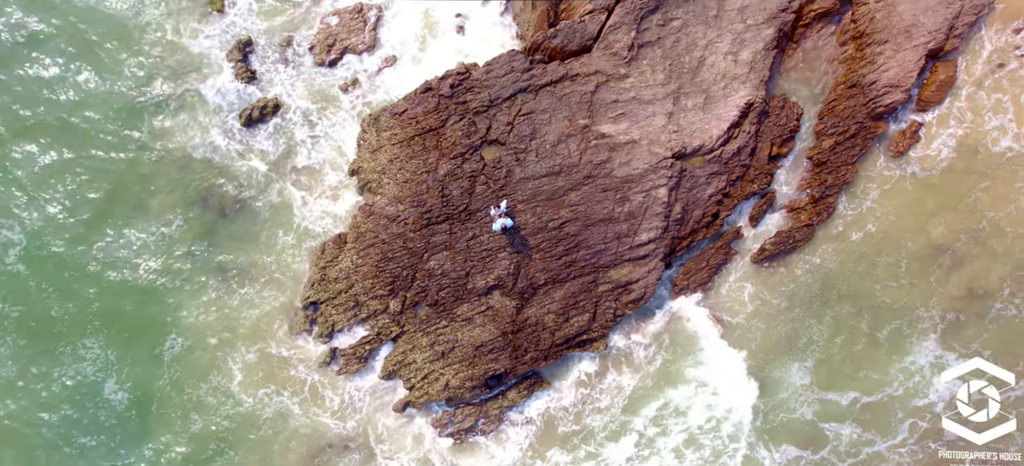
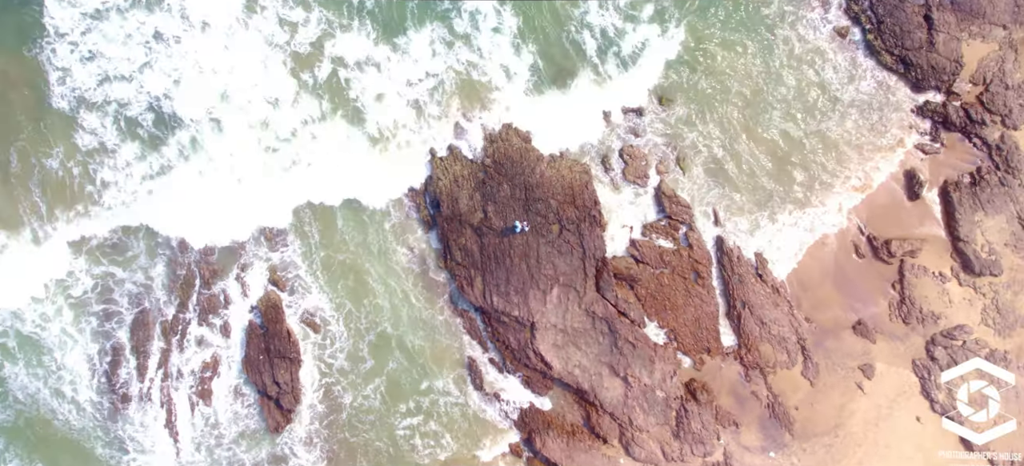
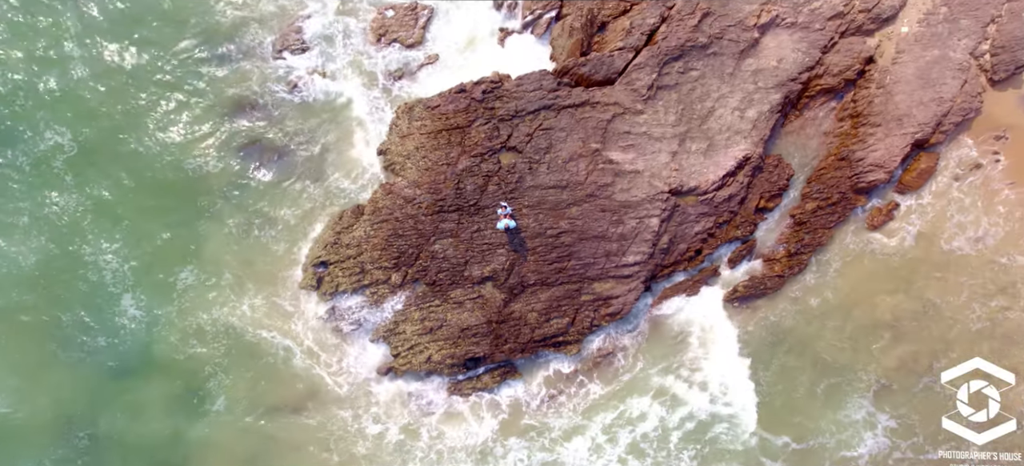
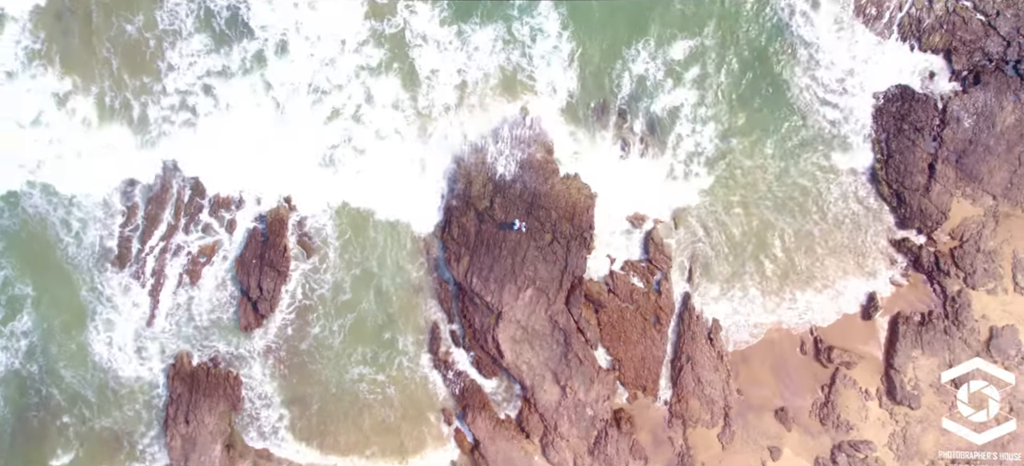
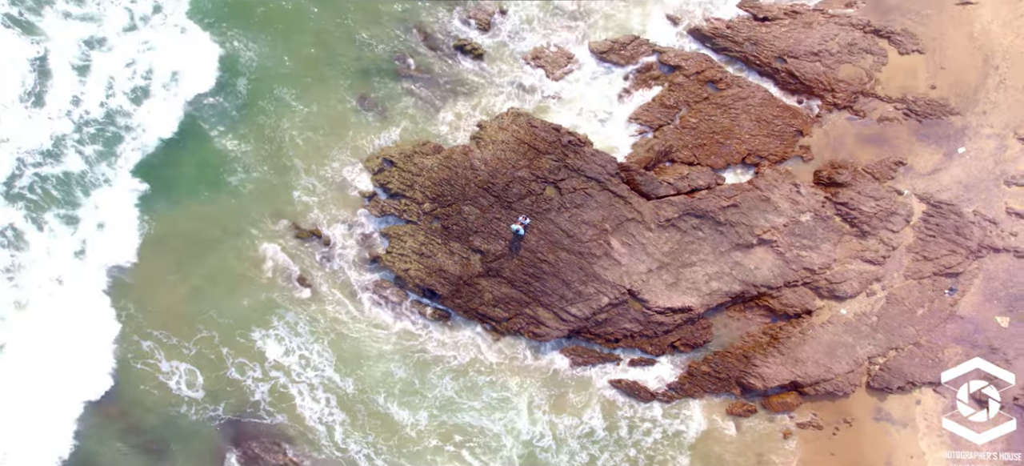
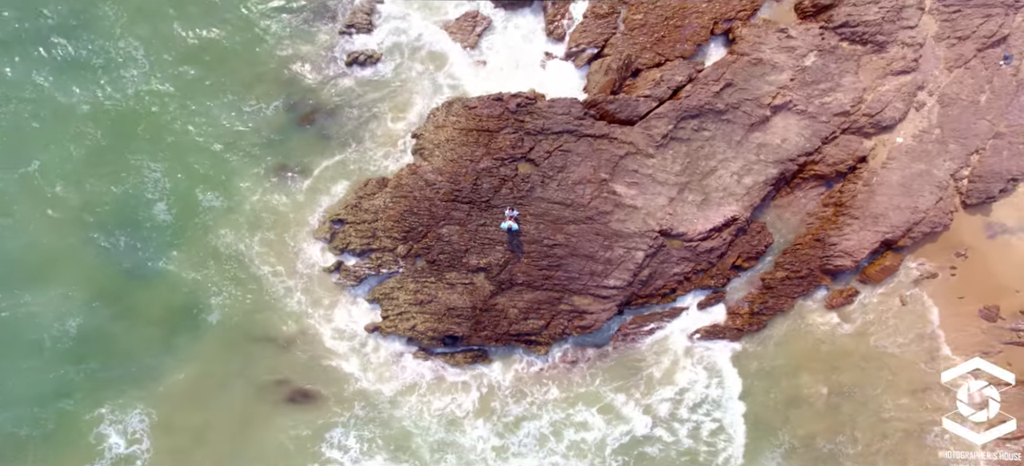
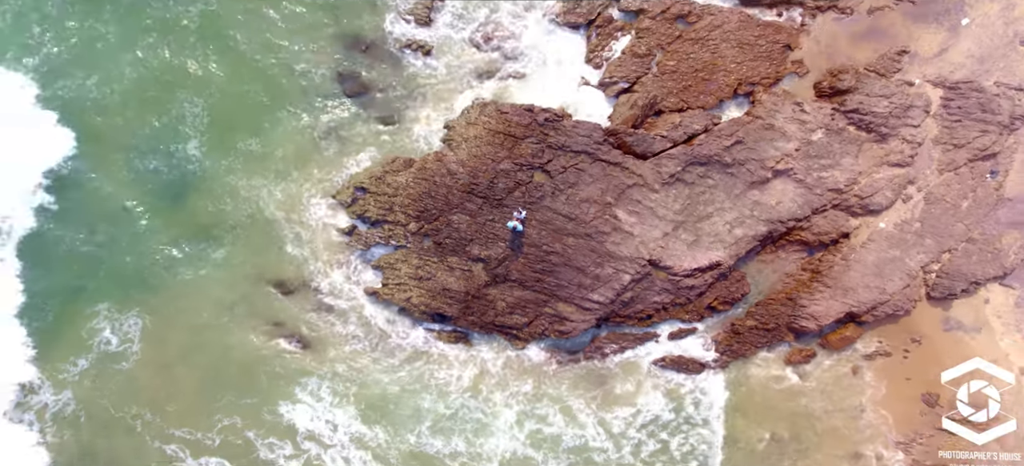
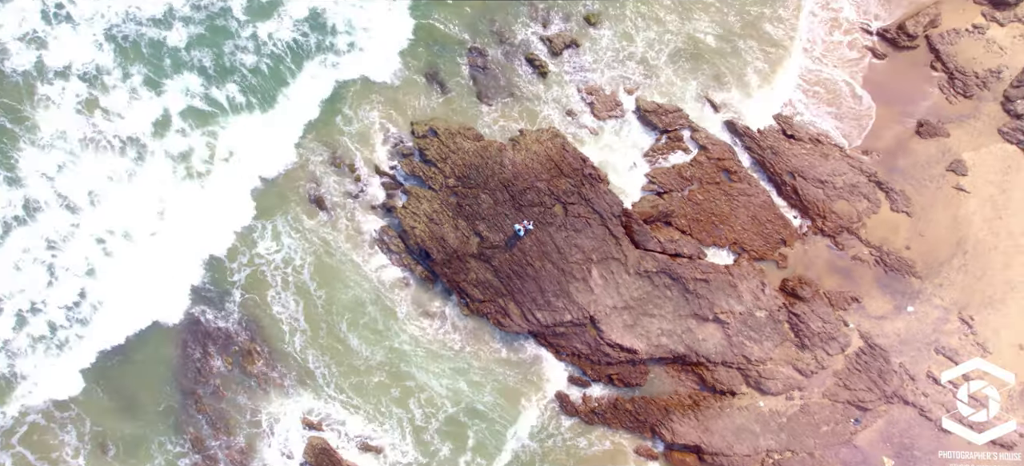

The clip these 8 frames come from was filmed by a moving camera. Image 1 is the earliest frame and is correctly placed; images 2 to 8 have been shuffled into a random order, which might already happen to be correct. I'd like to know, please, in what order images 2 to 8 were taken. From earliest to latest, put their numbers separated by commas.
3, 6, 7, 5, 8, 2, 4
